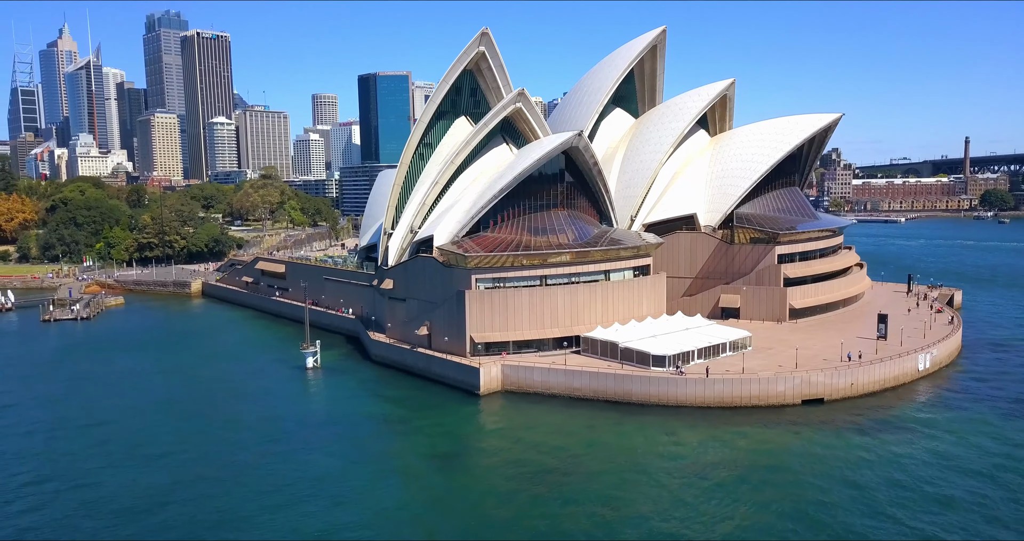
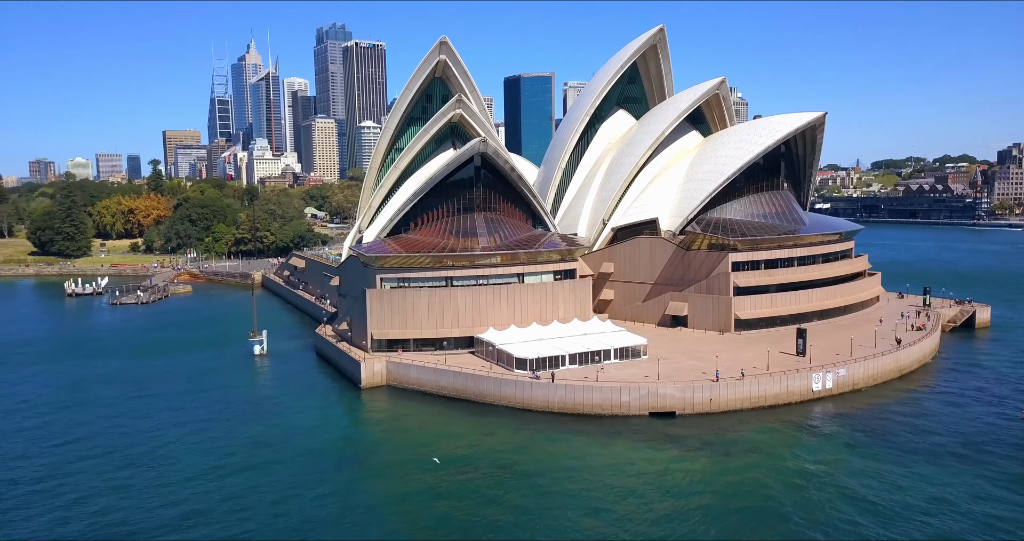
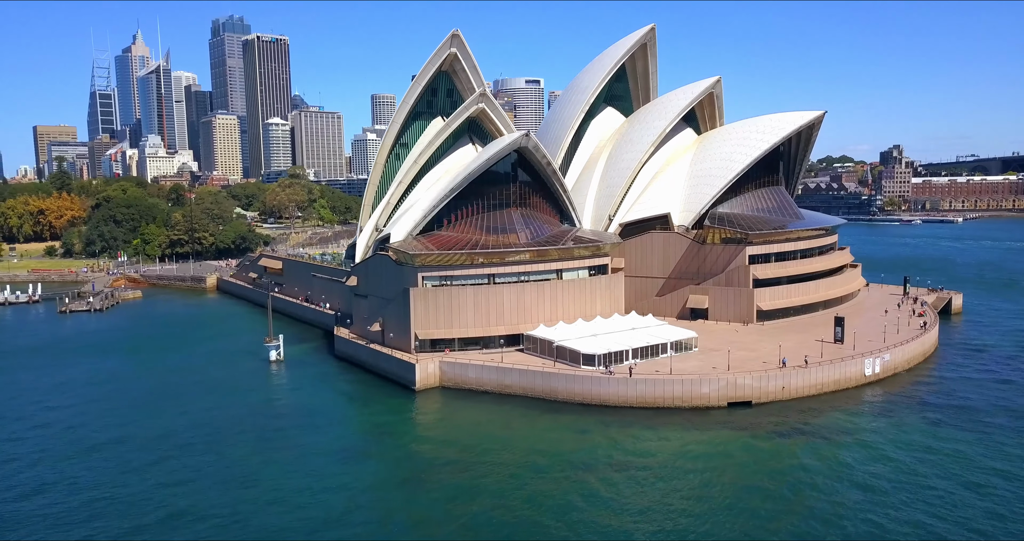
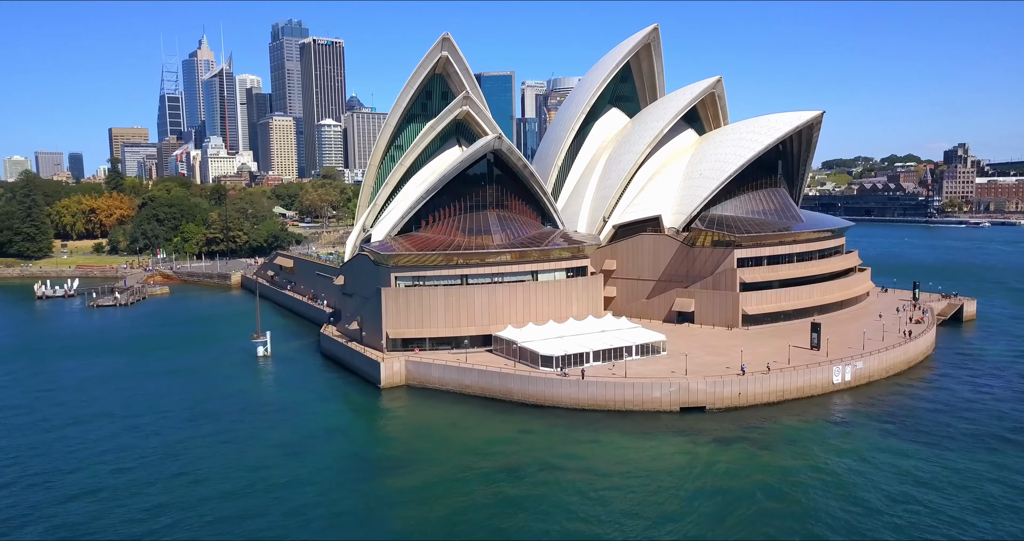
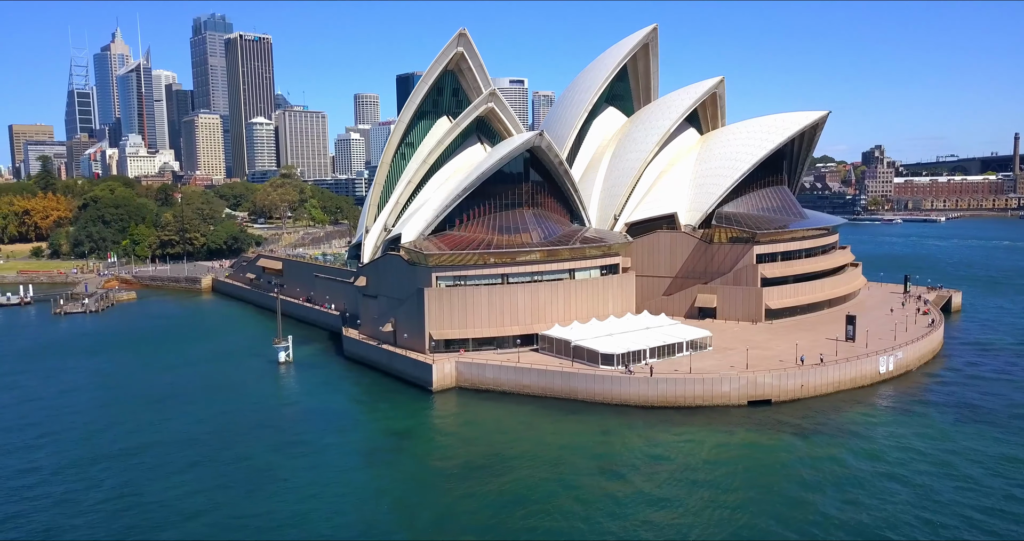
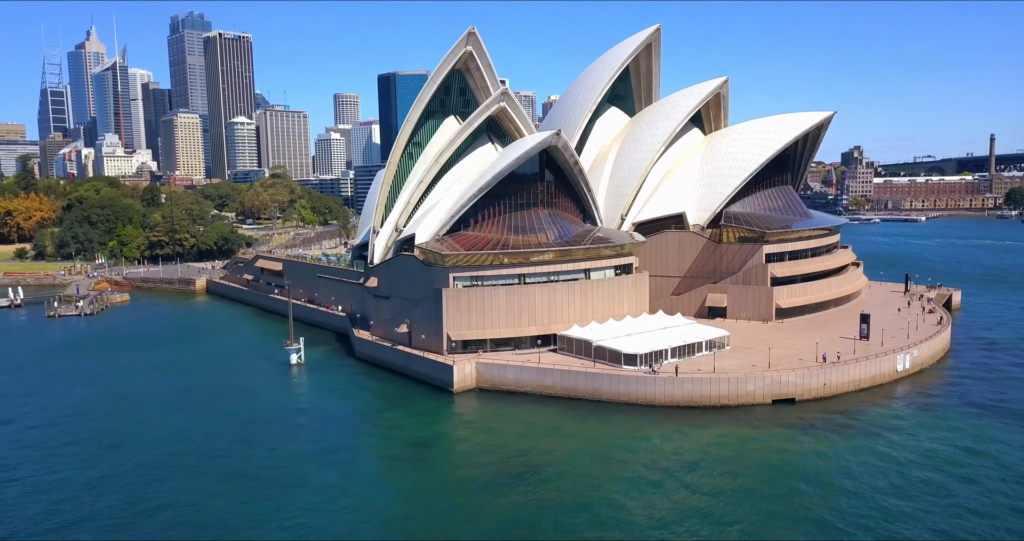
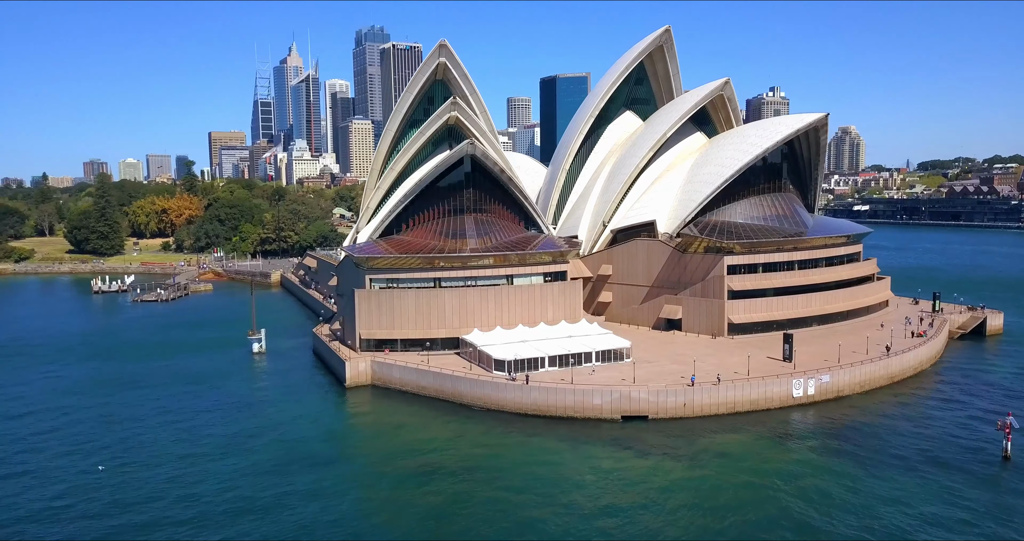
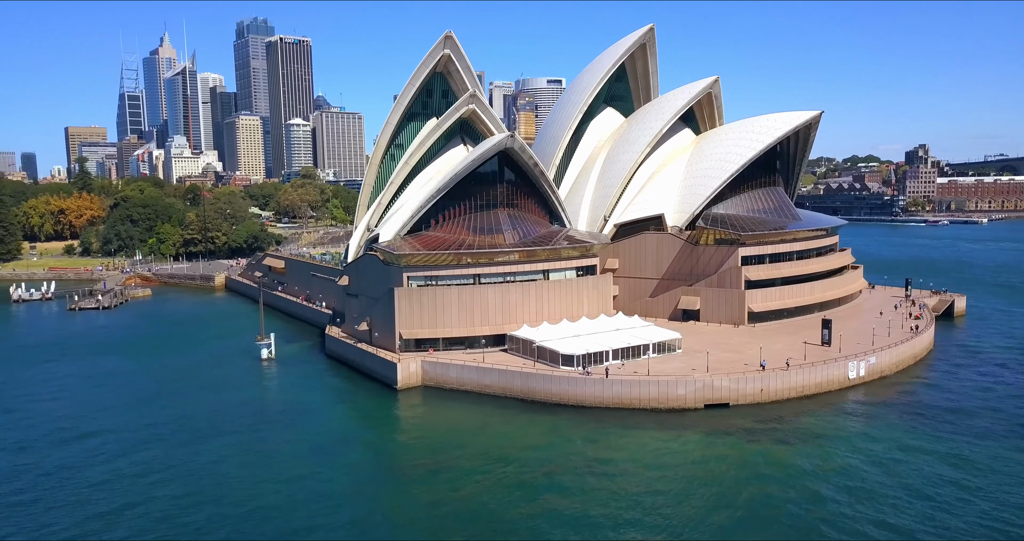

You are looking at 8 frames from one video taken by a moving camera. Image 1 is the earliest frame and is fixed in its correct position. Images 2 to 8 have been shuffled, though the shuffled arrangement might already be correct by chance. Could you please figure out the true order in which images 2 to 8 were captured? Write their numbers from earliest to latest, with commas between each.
6, 5, 3, 8, 4, 2, 7
